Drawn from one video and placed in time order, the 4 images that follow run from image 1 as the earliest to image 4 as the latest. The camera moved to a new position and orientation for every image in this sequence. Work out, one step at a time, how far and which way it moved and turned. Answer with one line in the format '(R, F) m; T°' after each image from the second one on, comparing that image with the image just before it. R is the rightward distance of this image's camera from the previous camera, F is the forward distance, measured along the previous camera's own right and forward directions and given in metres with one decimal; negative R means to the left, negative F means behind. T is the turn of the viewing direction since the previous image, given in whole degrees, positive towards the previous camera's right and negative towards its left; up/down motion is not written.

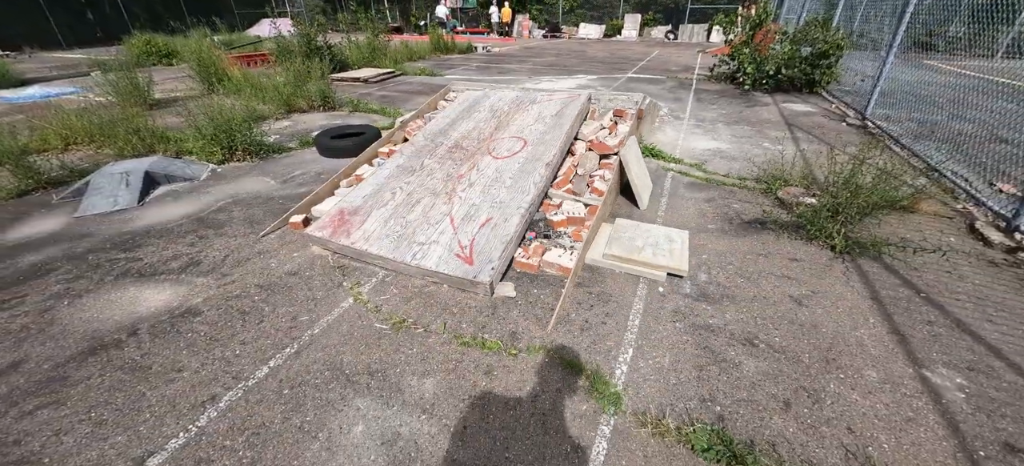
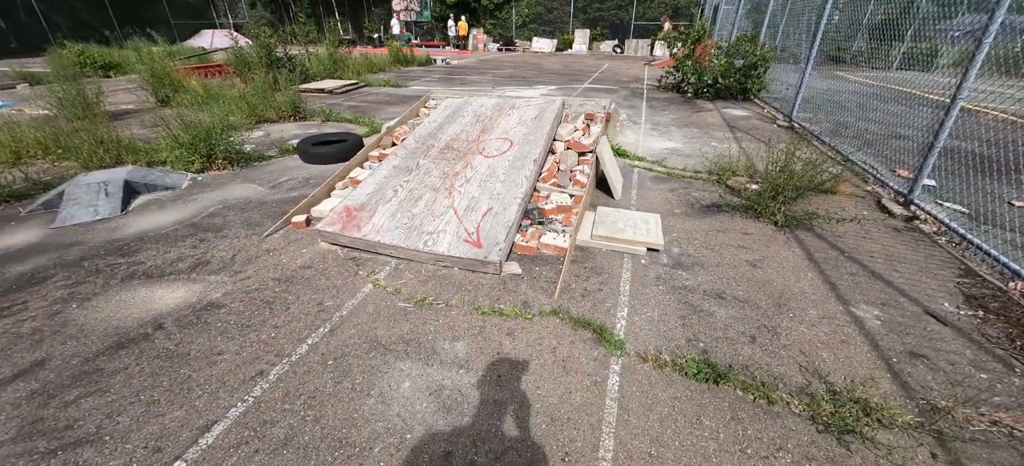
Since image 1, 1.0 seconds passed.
(-0.4, -0.4) m; +6°
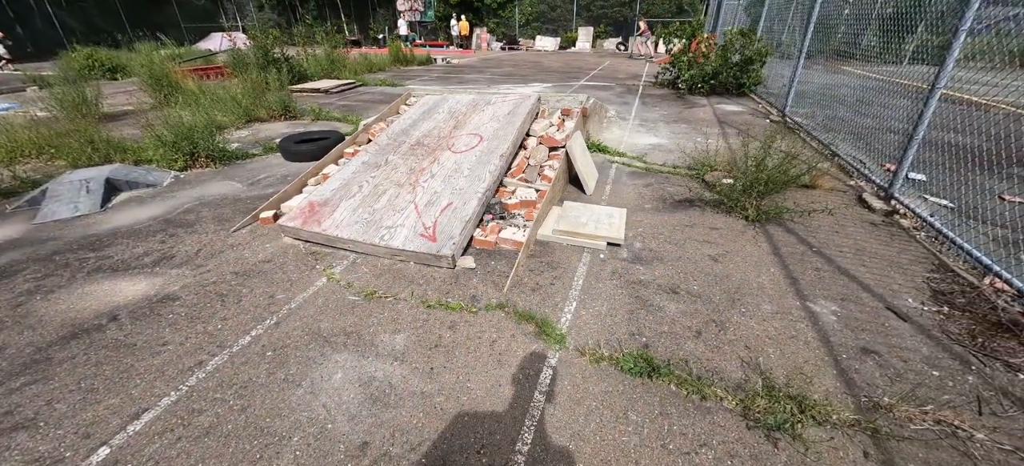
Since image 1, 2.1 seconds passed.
(+0.5, 0.0) m; -2°
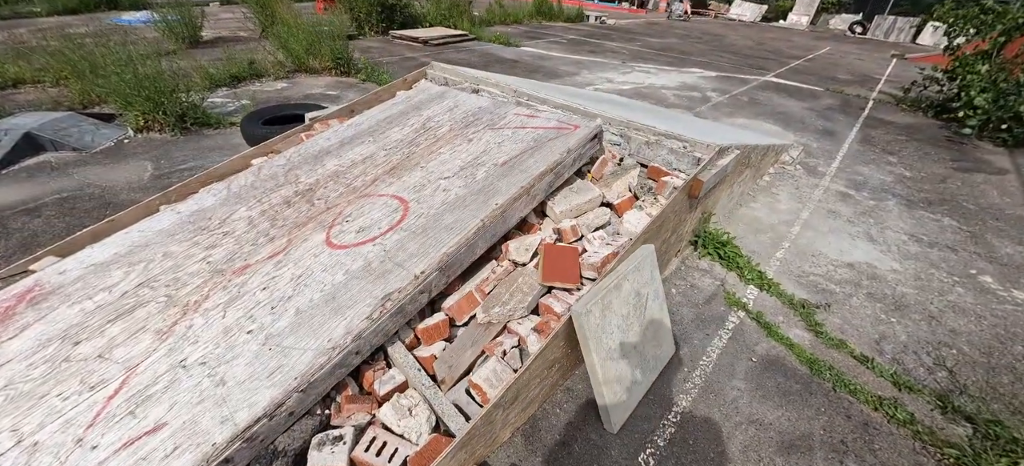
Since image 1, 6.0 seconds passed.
(+0.8, +2.7) m; -18°
